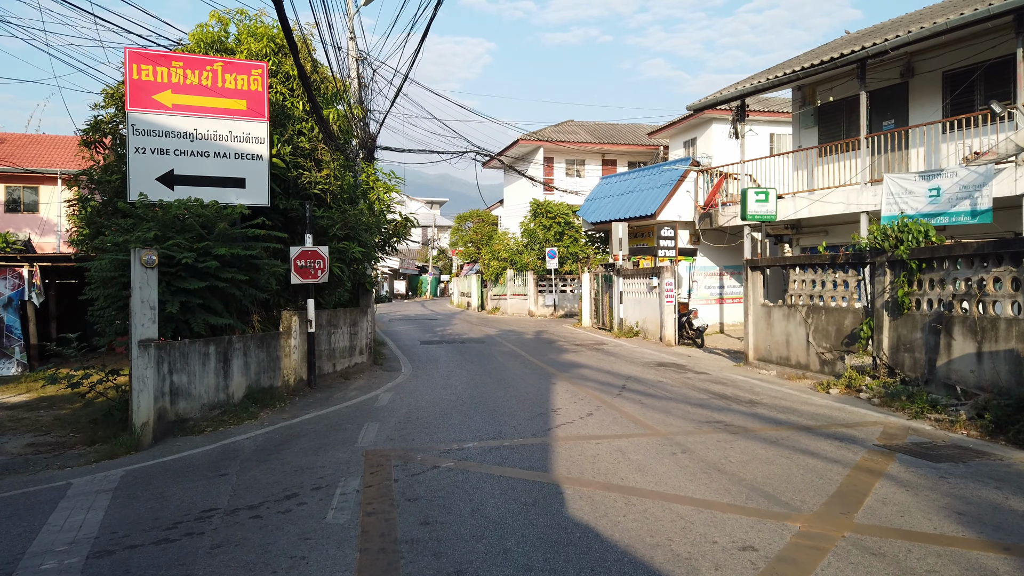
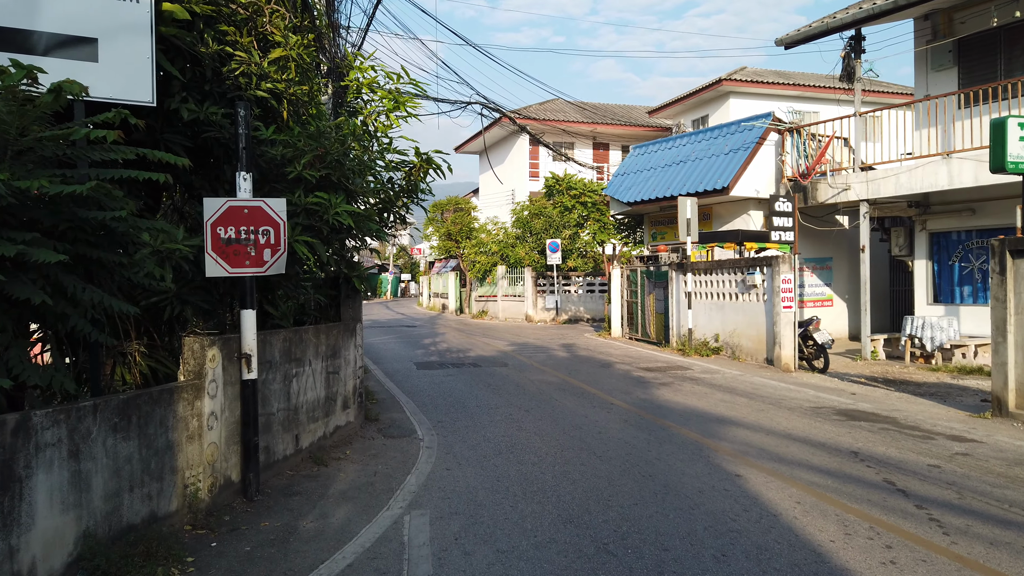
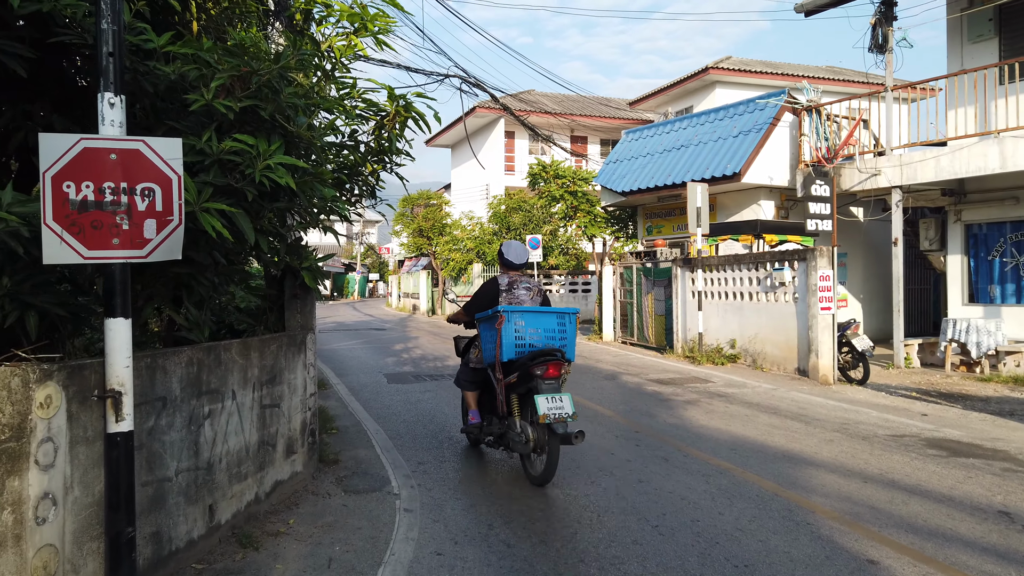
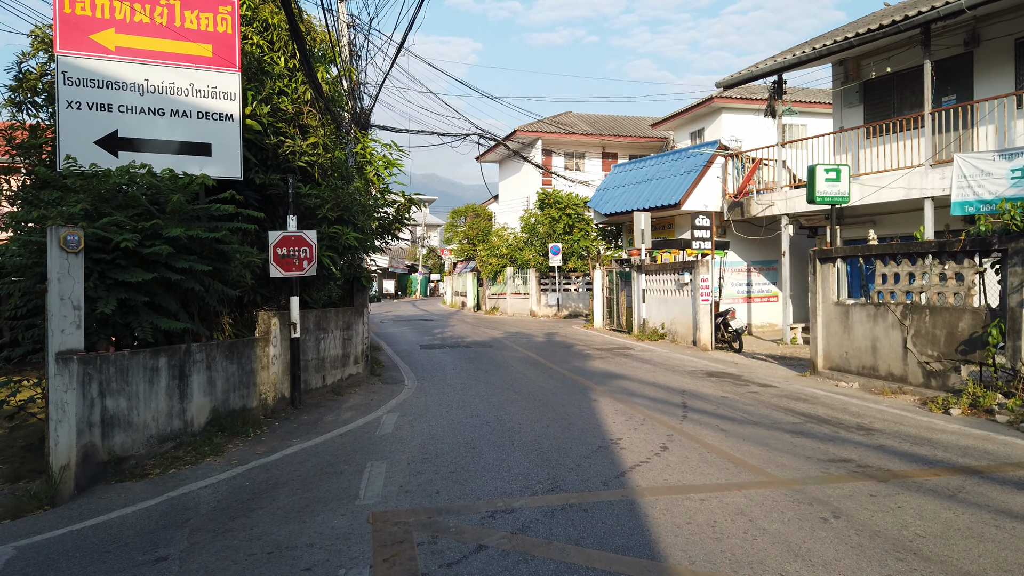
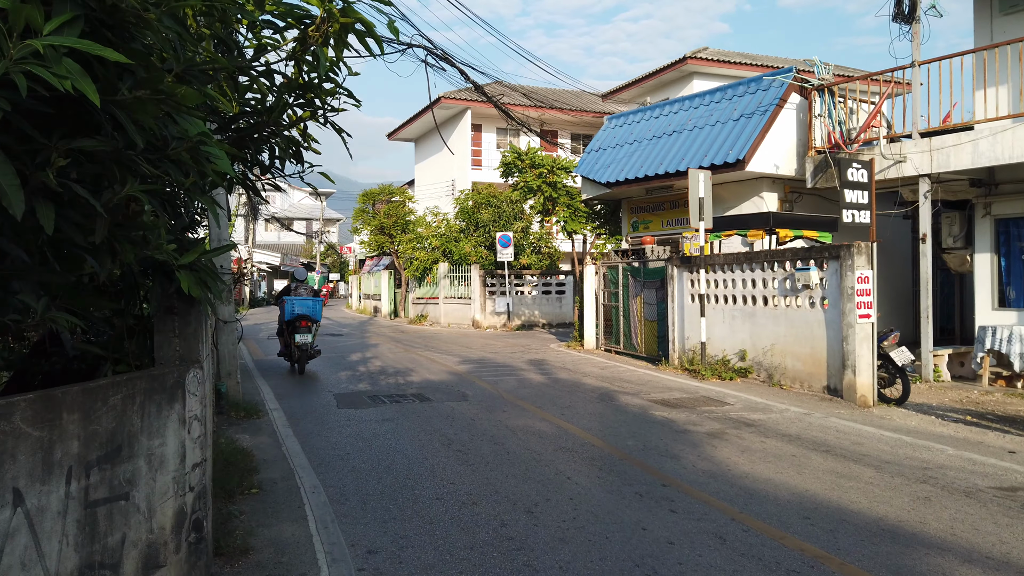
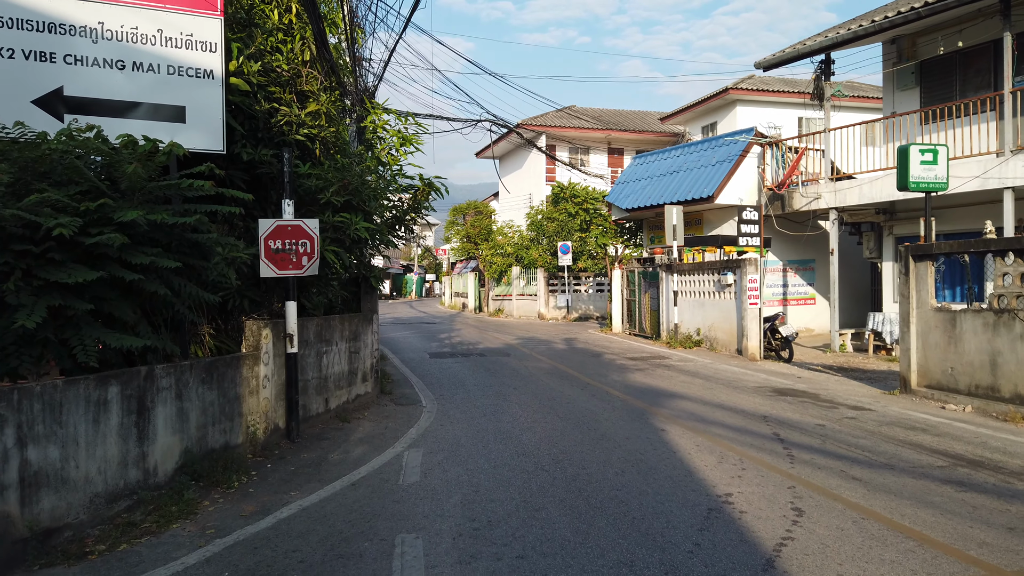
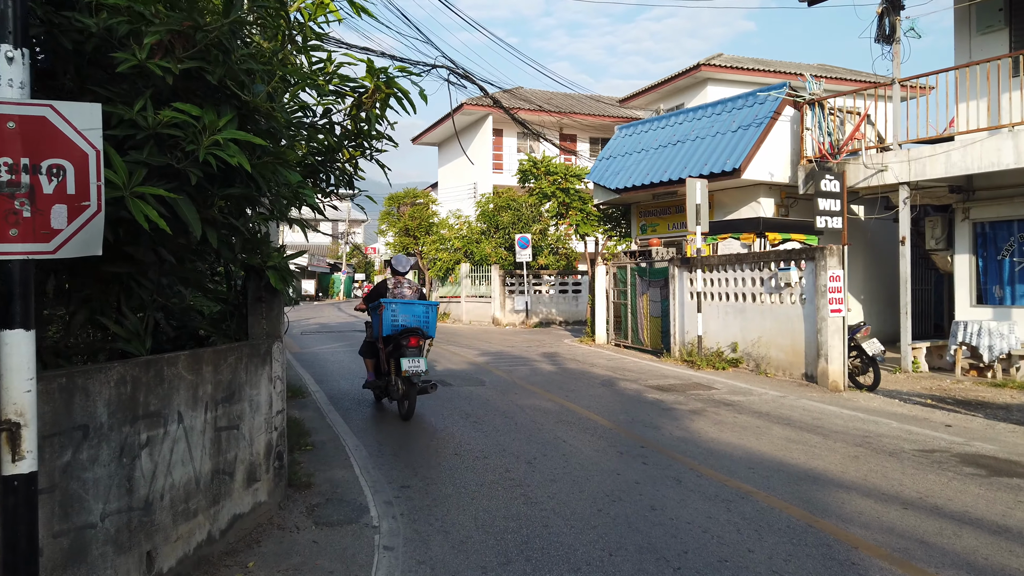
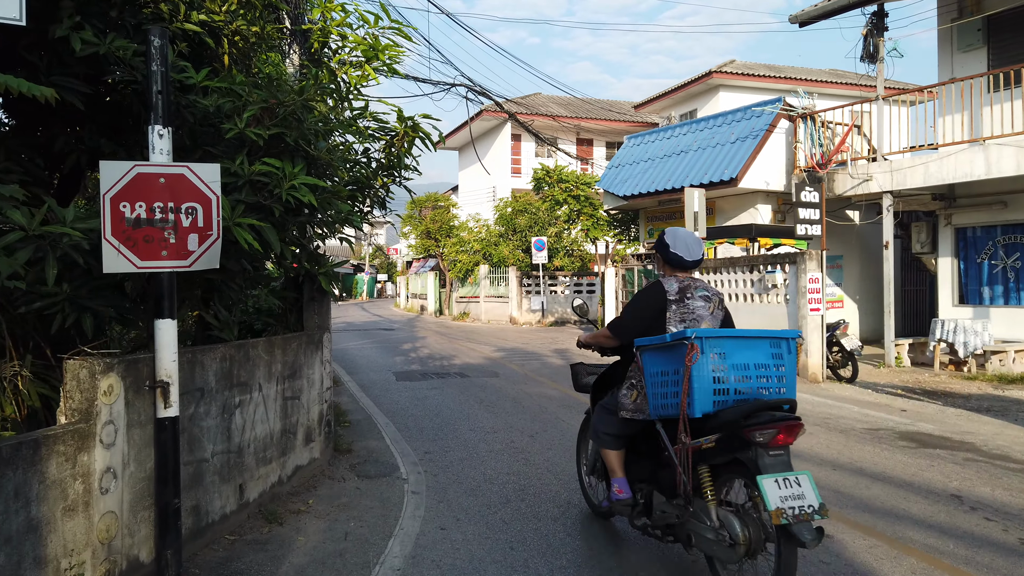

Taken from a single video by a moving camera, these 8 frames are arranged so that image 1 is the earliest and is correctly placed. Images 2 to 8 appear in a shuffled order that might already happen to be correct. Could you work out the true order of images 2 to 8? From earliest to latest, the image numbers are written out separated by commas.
4, 6, 2, 8, 3, 7, 5
